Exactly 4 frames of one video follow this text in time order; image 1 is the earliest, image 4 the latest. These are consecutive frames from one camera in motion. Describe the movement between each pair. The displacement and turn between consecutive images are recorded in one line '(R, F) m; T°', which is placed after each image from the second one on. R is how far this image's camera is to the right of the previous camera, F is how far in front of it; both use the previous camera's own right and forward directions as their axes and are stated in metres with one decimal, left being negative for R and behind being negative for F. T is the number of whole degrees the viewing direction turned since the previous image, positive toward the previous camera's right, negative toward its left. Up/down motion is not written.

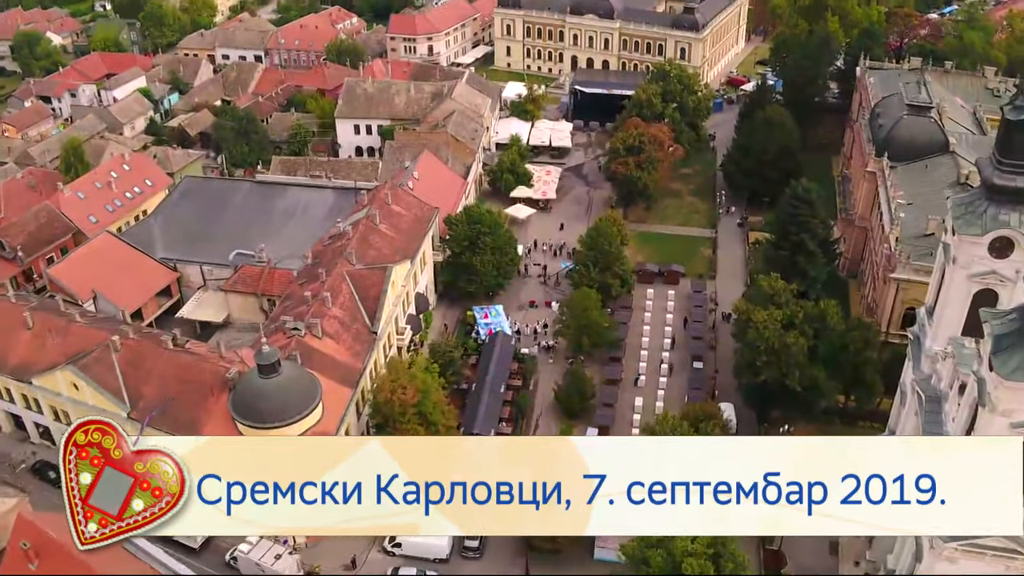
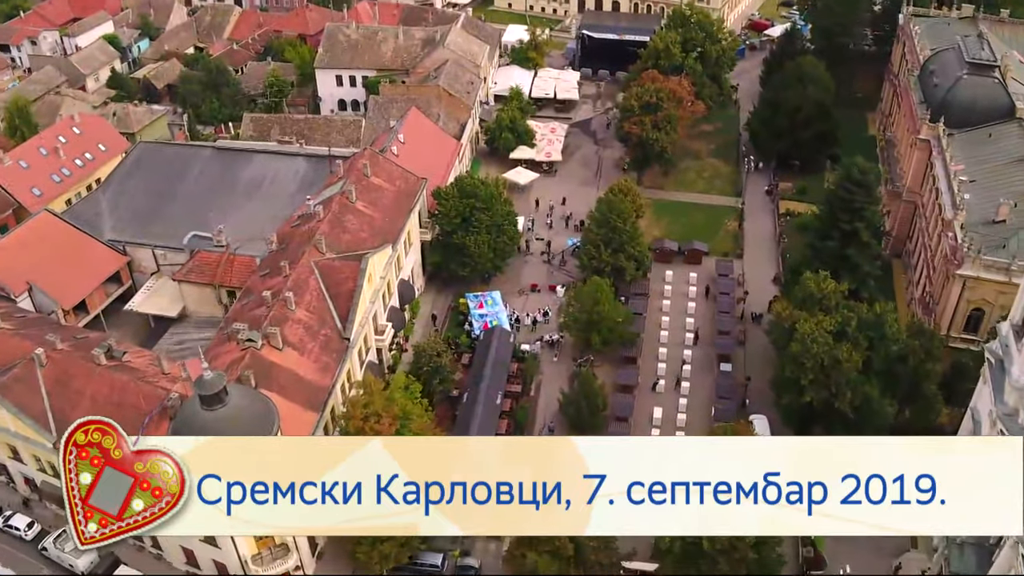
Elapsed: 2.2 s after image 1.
(+0.8, +11.1) m; 0°
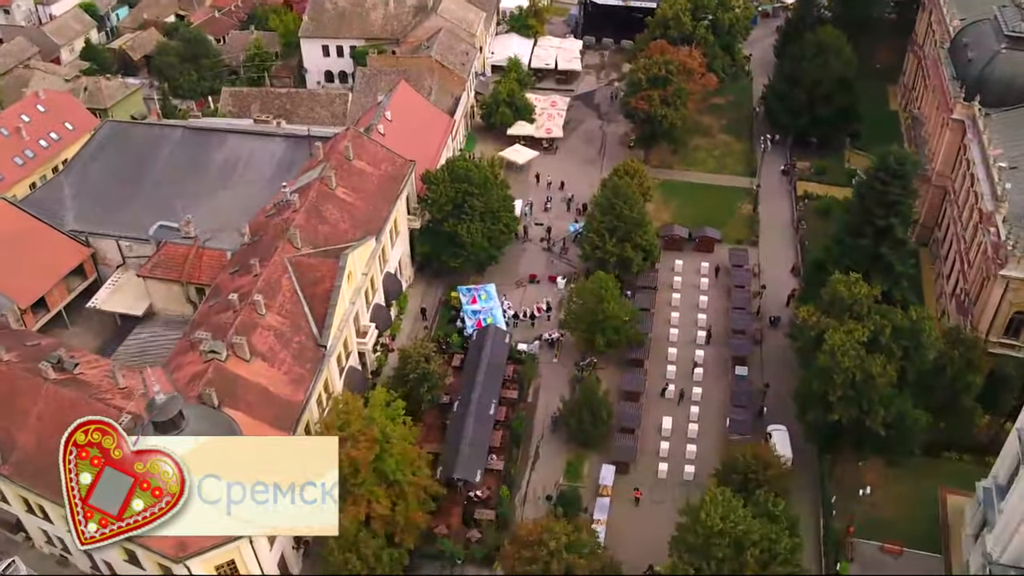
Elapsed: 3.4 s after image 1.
(+0.7, +6.1) m; 0°
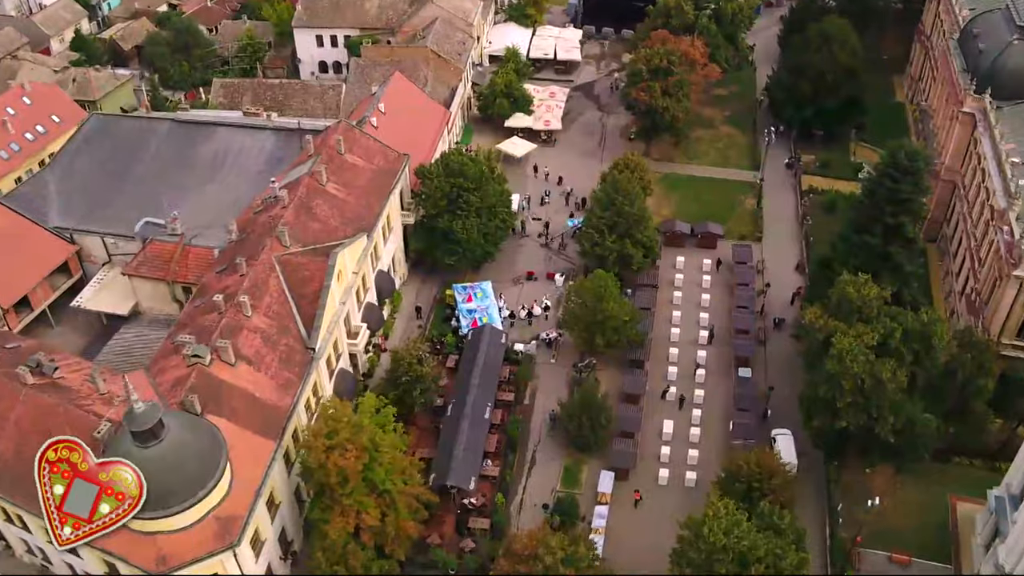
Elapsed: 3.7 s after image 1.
(+0.4, +2.0) m; 0°
